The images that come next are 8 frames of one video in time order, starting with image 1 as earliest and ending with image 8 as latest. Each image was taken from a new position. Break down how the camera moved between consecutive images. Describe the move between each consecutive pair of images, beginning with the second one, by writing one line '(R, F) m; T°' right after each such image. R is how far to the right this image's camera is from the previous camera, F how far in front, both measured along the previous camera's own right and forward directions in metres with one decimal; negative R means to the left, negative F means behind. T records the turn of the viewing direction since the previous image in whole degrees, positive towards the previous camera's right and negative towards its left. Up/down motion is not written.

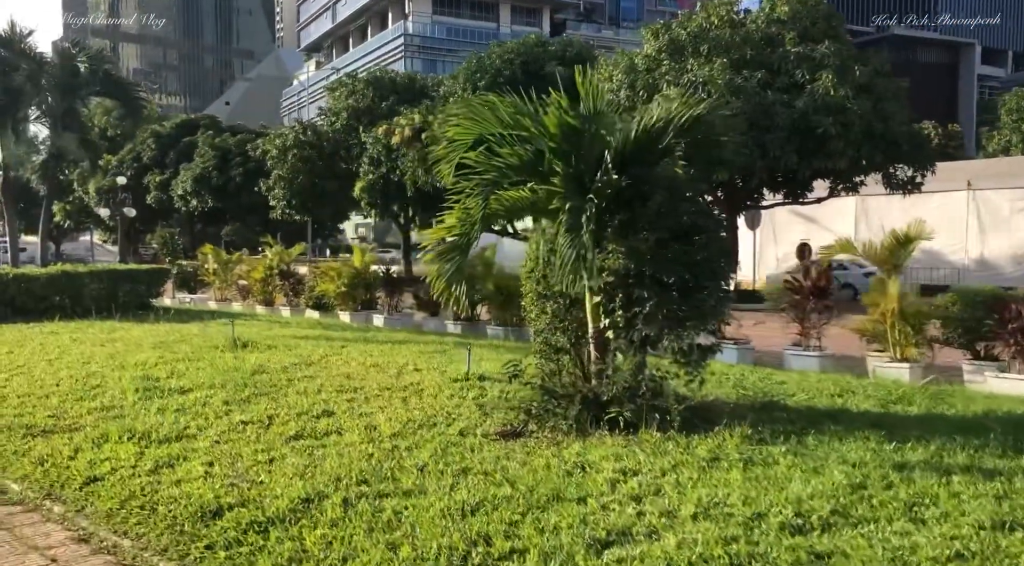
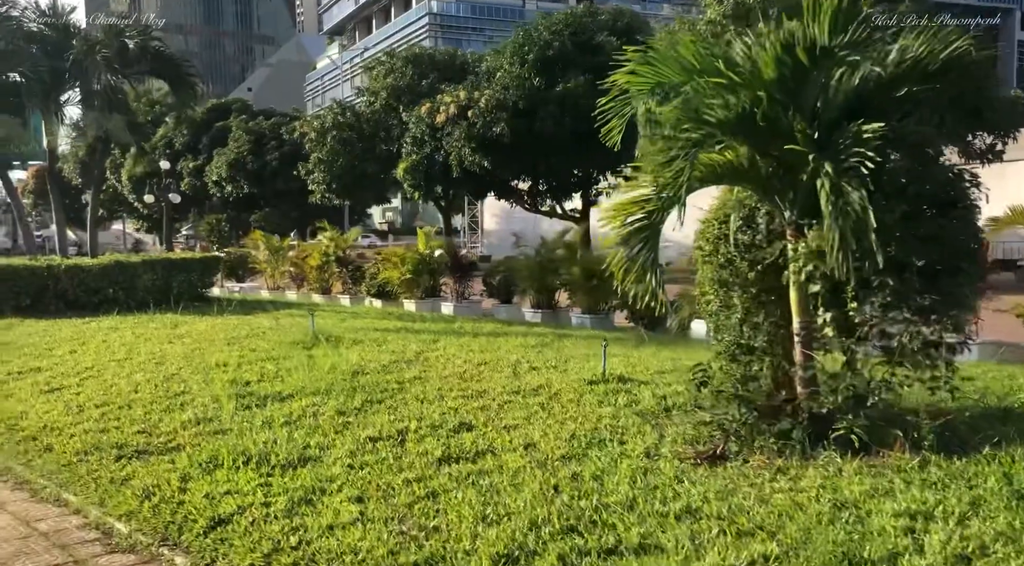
(-0.8, +0.9) m; -2°
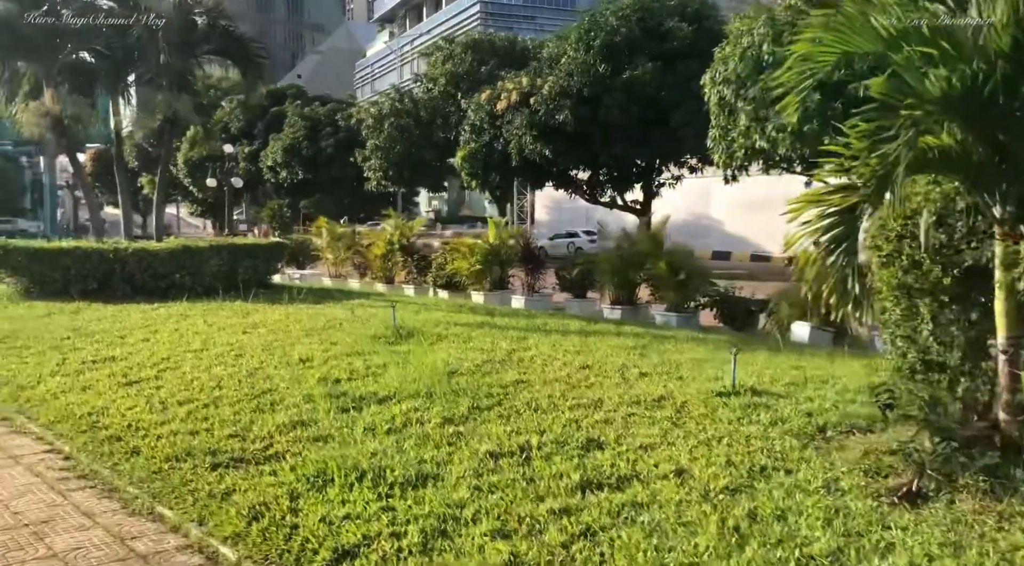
(-0.5, +0.5) m; -3°
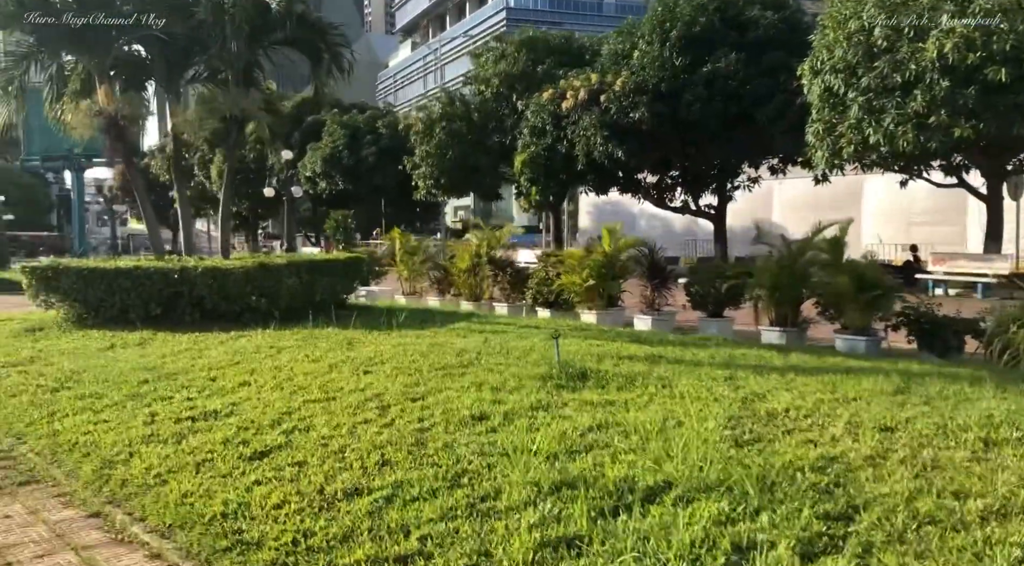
(-1.3, +1.8) m; -1°
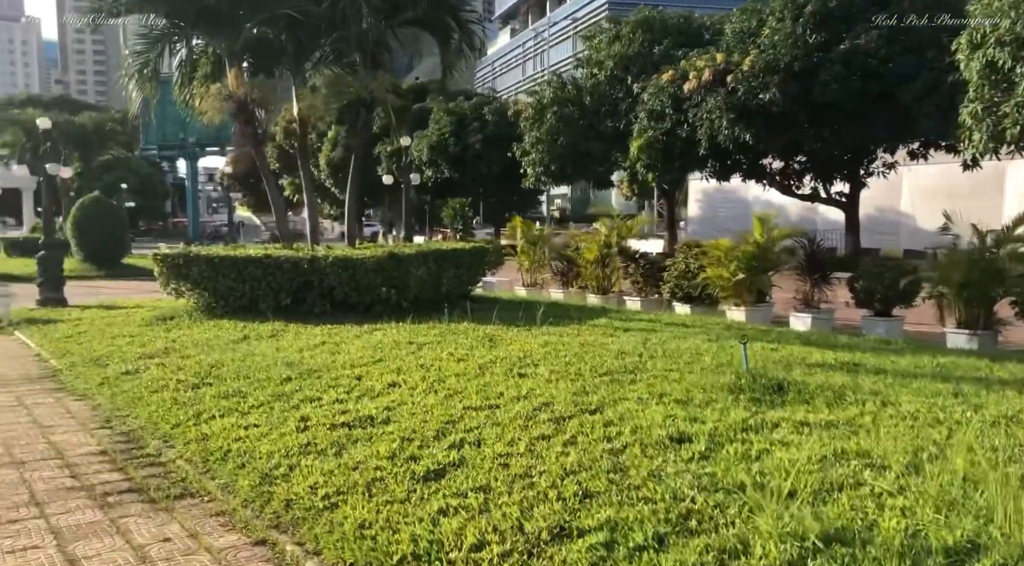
(-0.6, +0.7) m; -6°
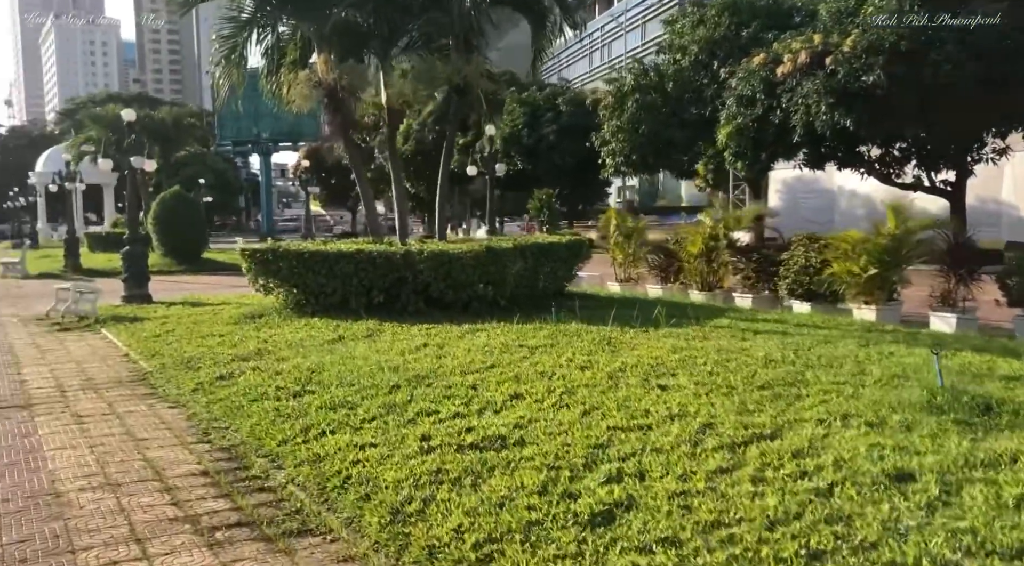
(-0.5, +0.8) m; -4°
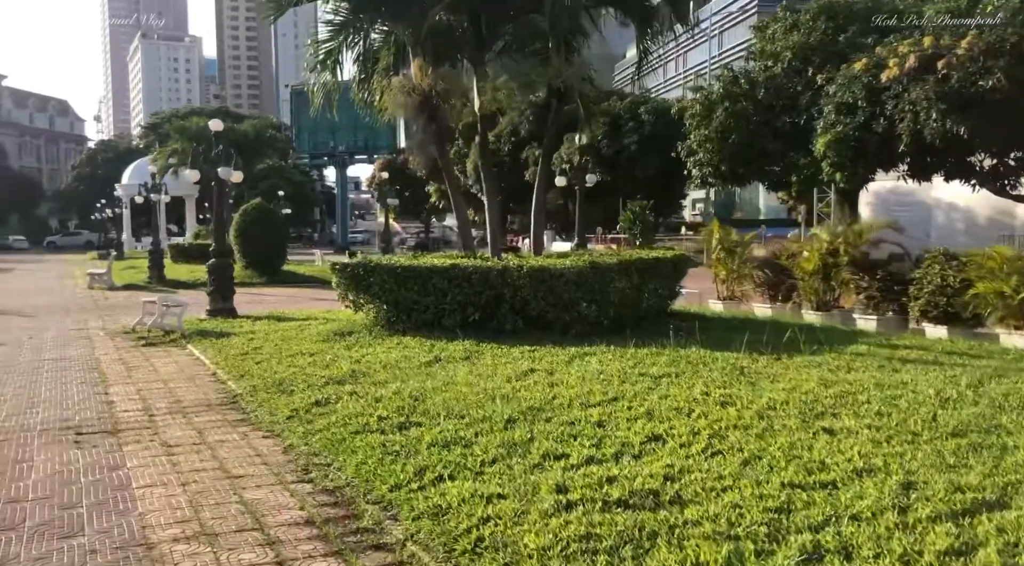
(-0.4, +0.7) m; -4°
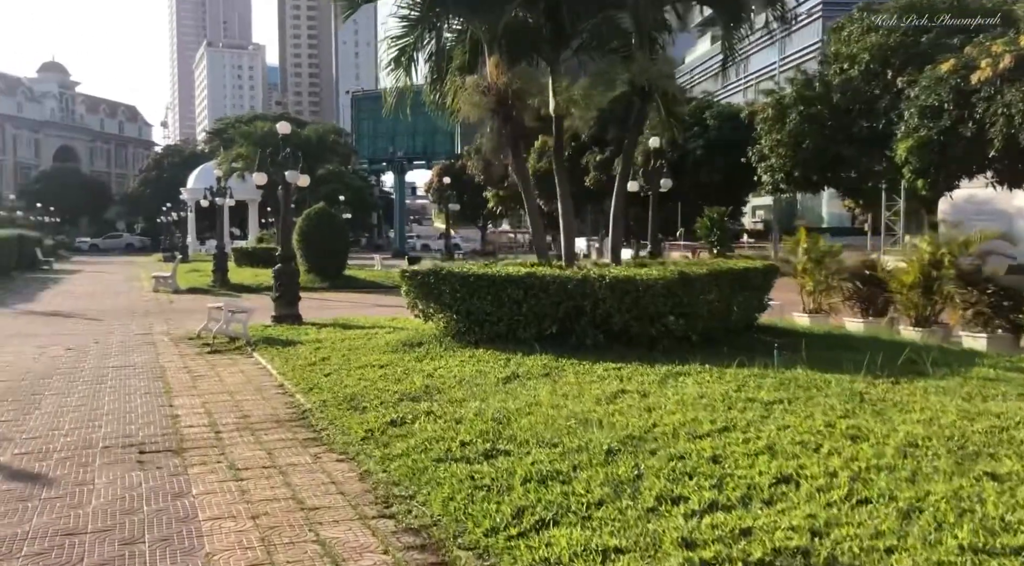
(-0.3, +0.6) m; -3°
